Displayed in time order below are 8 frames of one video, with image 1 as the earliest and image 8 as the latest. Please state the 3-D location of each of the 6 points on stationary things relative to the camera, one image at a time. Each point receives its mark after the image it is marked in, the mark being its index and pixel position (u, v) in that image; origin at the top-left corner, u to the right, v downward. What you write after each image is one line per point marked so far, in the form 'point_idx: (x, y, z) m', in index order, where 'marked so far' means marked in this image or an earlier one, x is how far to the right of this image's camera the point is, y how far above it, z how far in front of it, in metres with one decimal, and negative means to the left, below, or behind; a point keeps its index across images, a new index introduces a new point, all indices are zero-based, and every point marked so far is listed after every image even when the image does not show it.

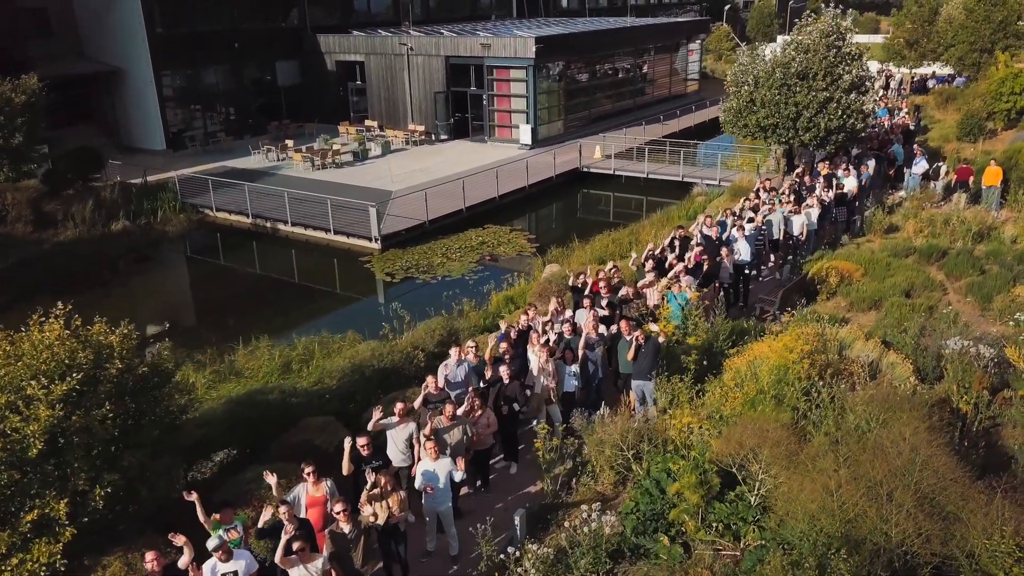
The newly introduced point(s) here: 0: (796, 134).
0: (+5.6, +3.0, +14.7) m
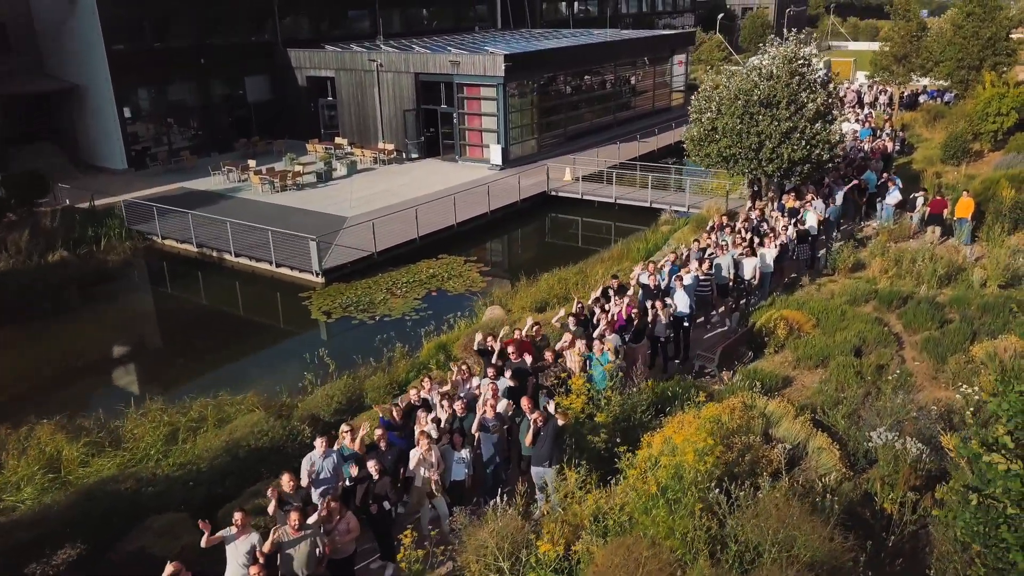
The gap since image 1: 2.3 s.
0: (+4.6, +2.3, +14.0) m
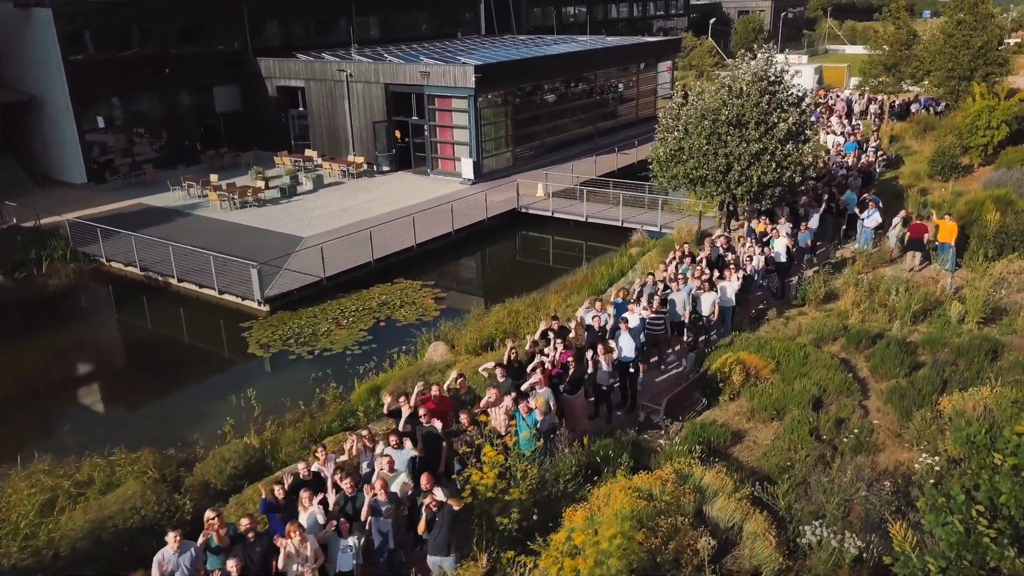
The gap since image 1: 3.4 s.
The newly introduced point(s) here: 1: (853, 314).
0: (+3.8, +1.7, +13.2) m
1: (+5.2, -0.4, +11.4) m
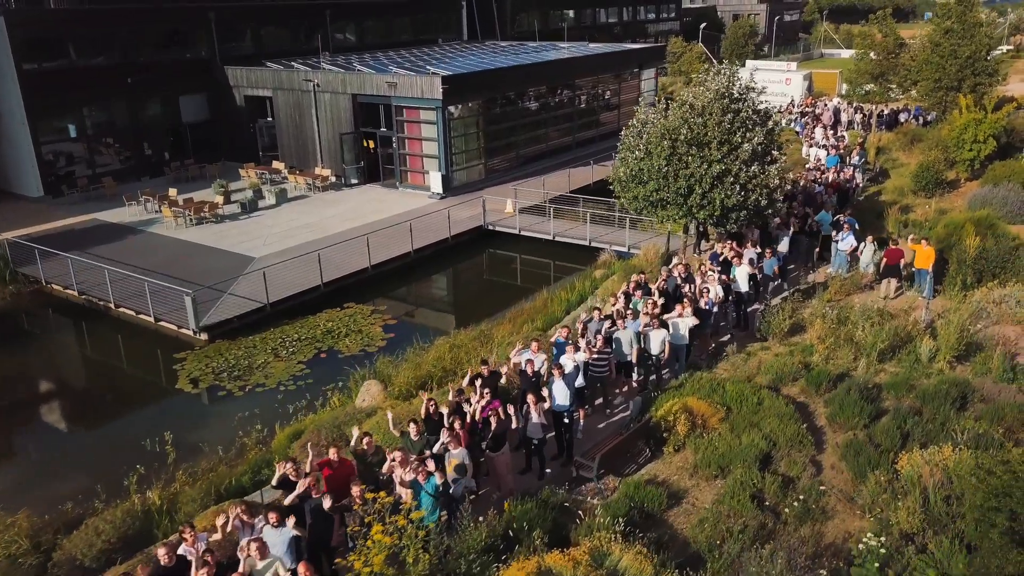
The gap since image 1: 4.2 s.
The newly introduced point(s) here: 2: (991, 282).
0: (+2.9, +1.3, +12.5) m
1: (+4.3, -0.9, +10.7) m
2: (+8.2, +0.1, +12.9) m
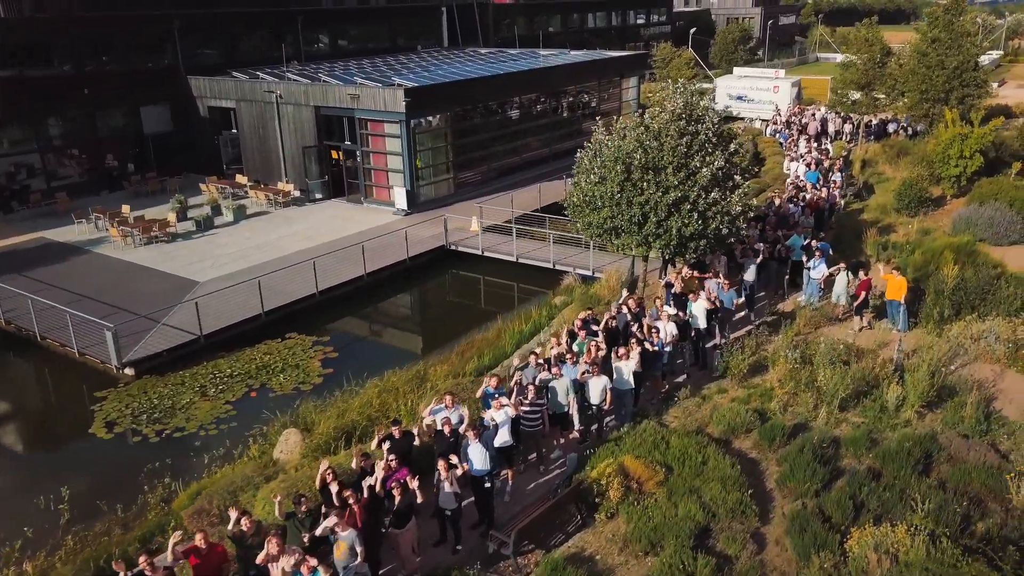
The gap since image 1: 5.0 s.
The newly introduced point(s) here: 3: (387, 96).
0: (+2.1, +0.7, +11.7) m
1: (+3.5, -1.4, +9.9) m
2: (+7.3, -0.4, +12.1) m
3: (-3.2, +4.9, +19.3) m
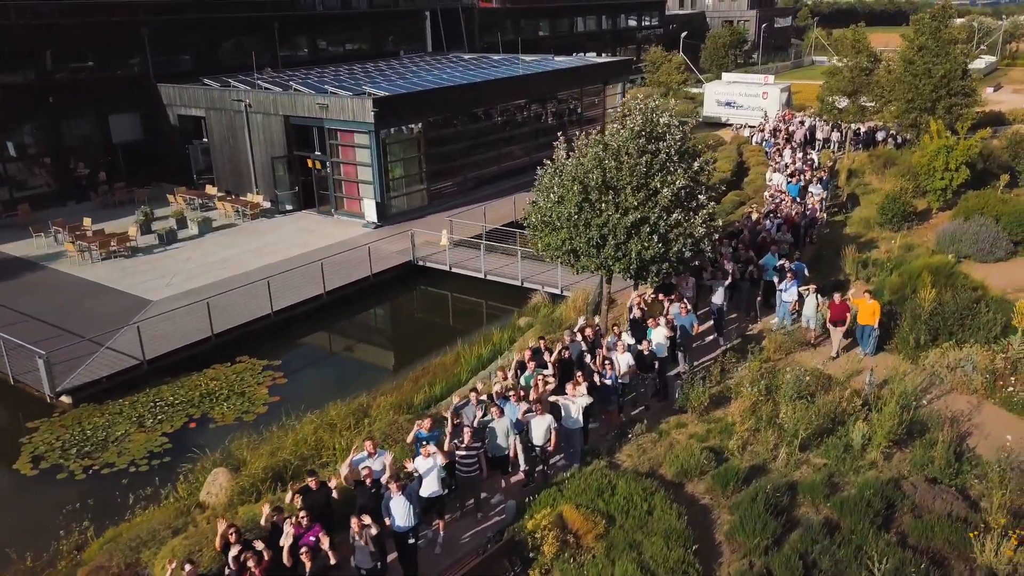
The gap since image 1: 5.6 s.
0: (+1.4, +0.3, +11.1) m
1: (+2.8, -1.8, +9.3) m
2: (+6.6, -0.8, +11.5) m
3: (-3.9, +4.5, +18.8) m
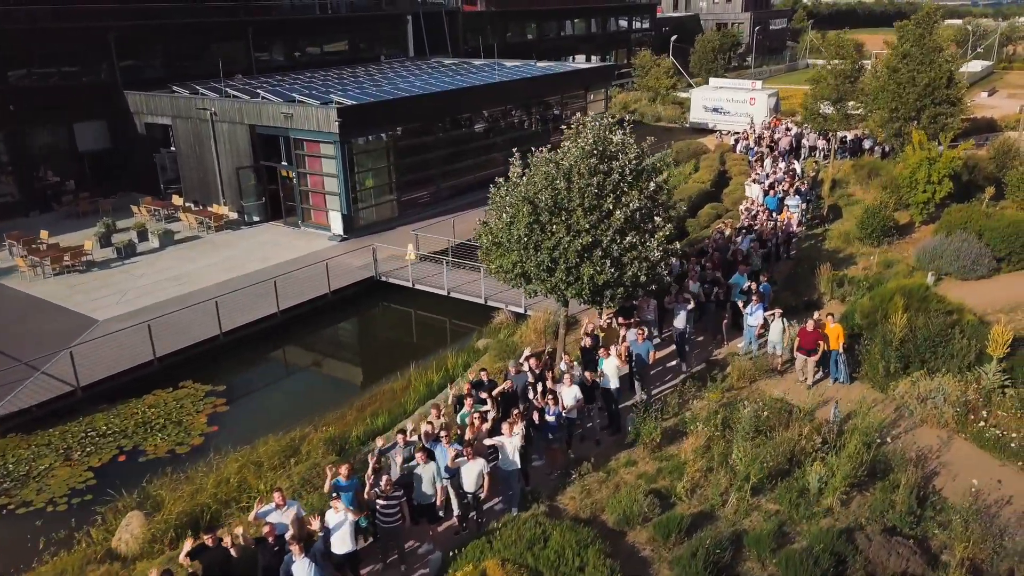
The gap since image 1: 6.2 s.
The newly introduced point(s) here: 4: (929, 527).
0: (+0.6, 0.0, +10.5) m
1: (+2.0, -2.2, +8.7) m
2: (+5.9, -1.2, +10.9) m
3: (-4.6, +4.2, +18.2) m
4: (+4.3, -2.5, +7.8) m
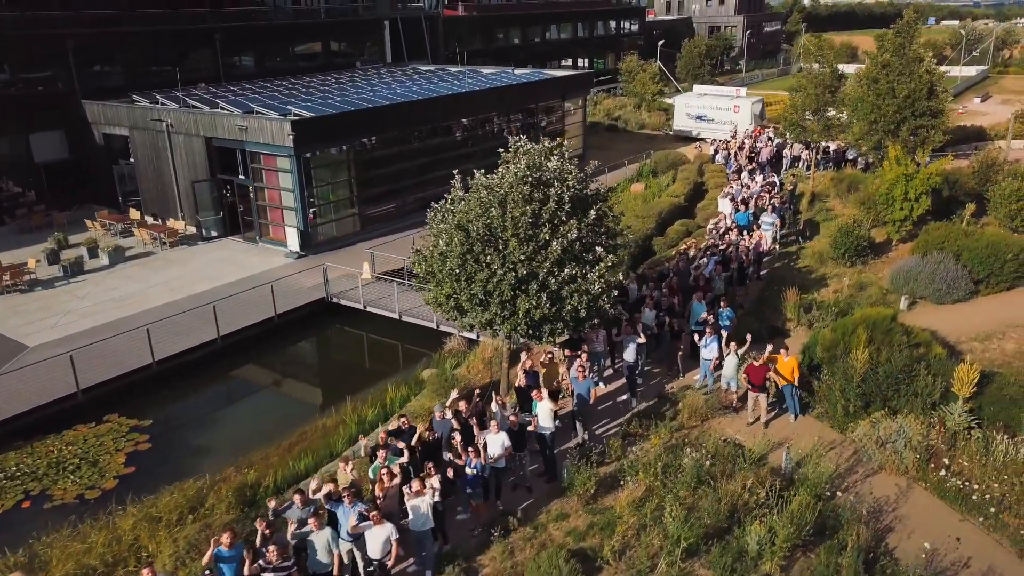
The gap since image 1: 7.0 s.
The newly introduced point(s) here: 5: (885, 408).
0: (-0.2, -0.5, +9.9) m
1: (+1.1, -2.6, +8.1) m
2: (+5.0, -1.6, +10.2) m
3: (-5.5, +3.7, +17.5) m
4: (+3.4, -2.9, +7.1) m
5: (+5.1, -1.6, +10.2) m
